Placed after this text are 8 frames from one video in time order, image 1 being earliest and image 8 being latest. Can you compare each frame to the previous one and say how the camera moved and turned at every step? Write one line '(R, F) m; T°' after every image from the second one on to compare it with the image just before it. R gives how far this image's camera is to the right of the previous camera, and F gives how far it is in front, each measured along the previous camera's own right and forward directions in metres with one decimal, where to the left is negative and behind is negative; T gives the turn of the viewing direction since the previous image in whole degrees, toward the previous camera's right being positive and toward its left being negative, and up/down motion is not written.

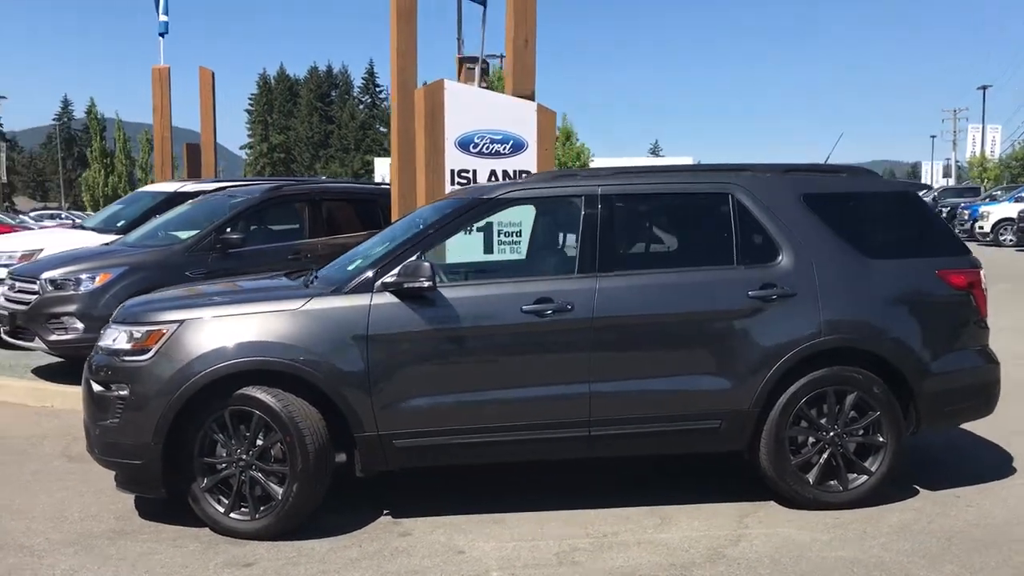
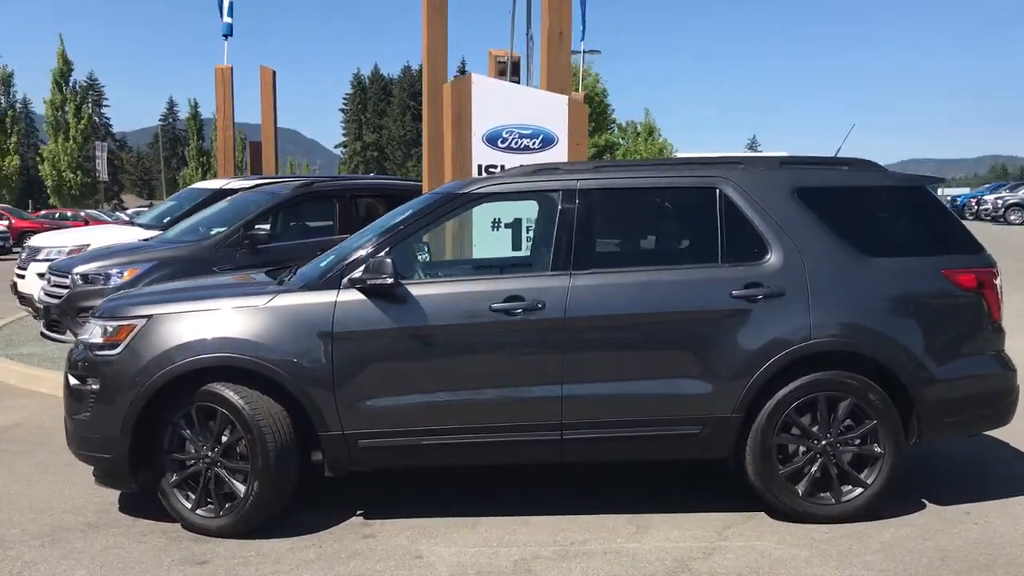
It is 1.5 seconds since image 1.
(+0.6, +0.2) m; -5°
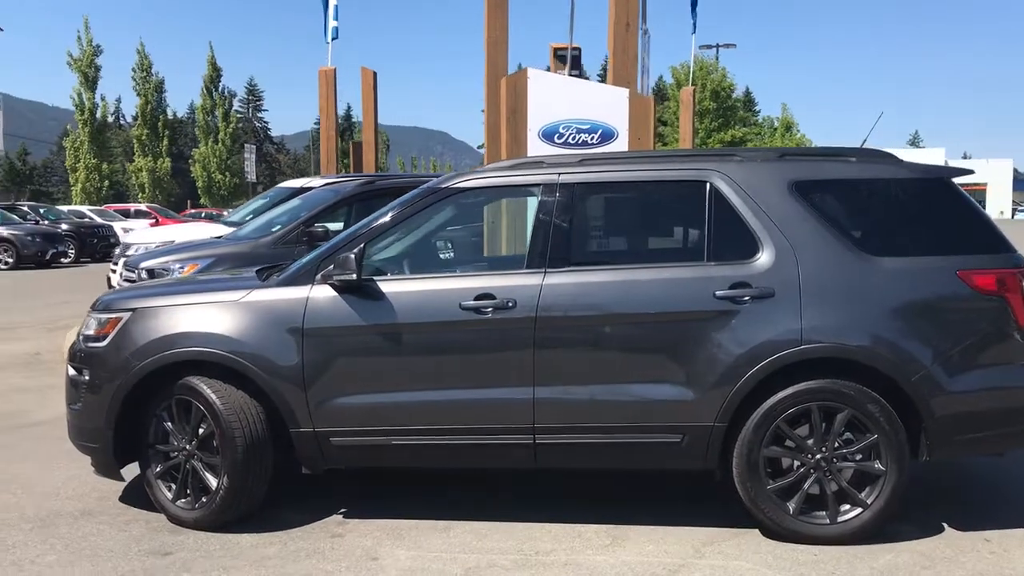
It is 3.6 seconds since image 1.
(+0.7, +0.2) m; -8°
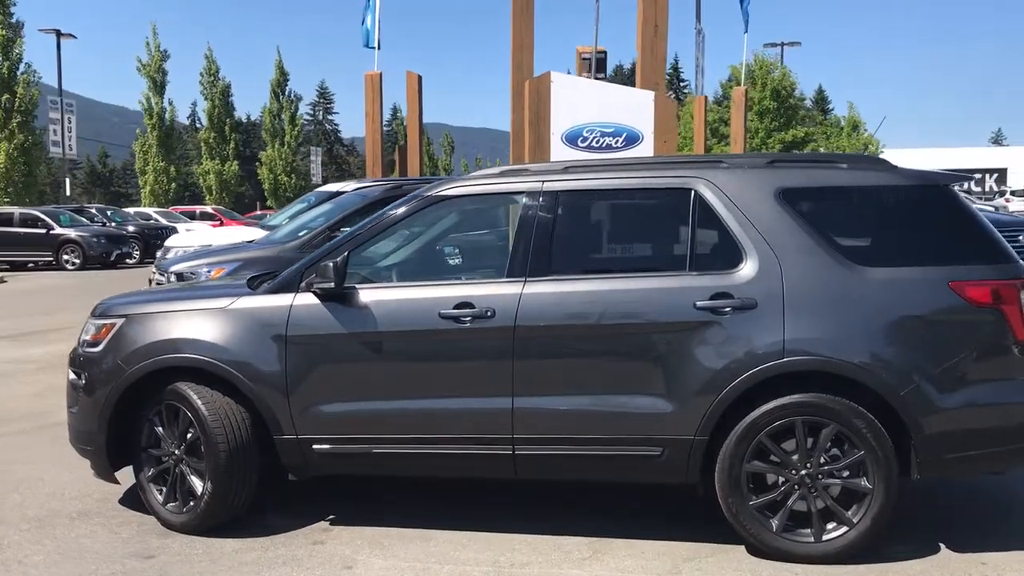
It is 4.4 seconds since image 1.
(+0.4, +0.1) m; -4°
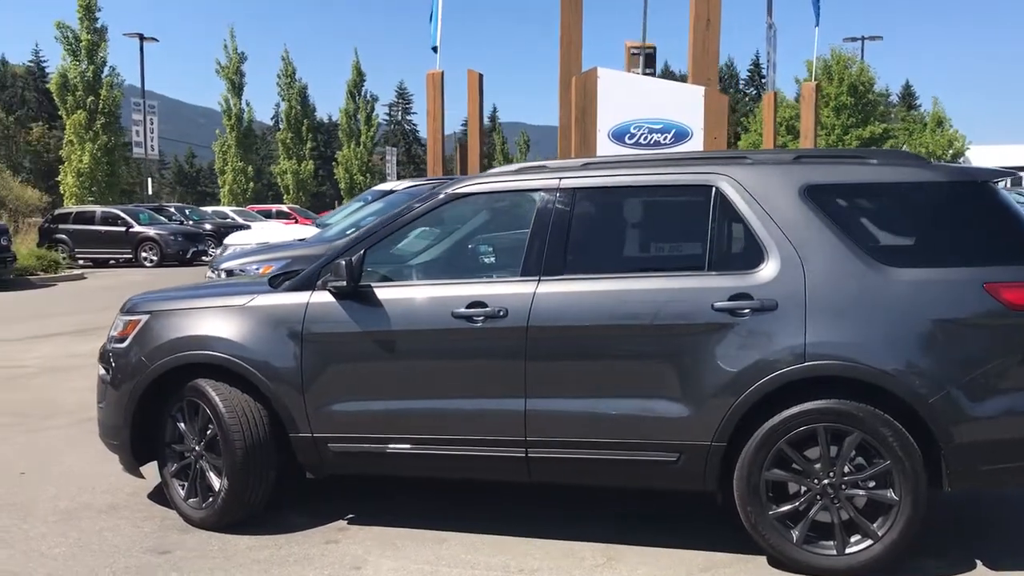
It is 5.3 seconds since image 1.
(+0.3, +0.1) m; -5°
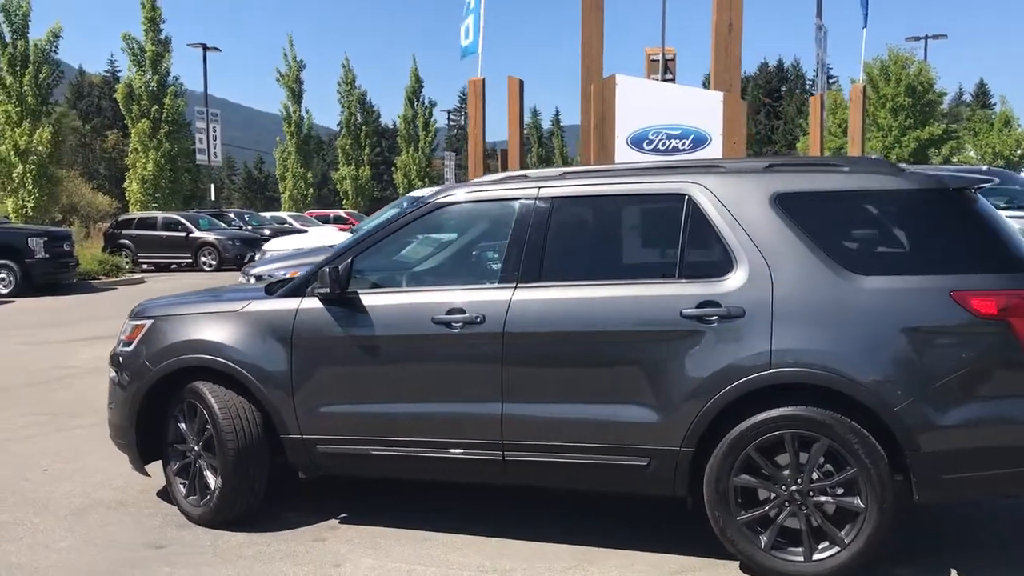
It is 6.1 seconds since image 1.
(+0.4, -0.1) m; -4°
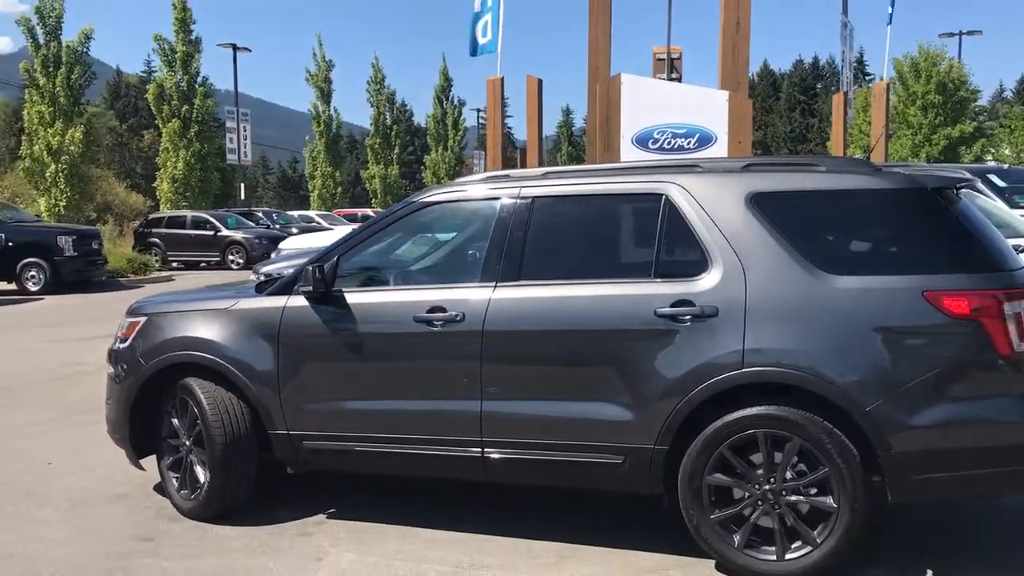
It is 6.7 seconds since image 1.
(+0.2, 0.0) m; -2°
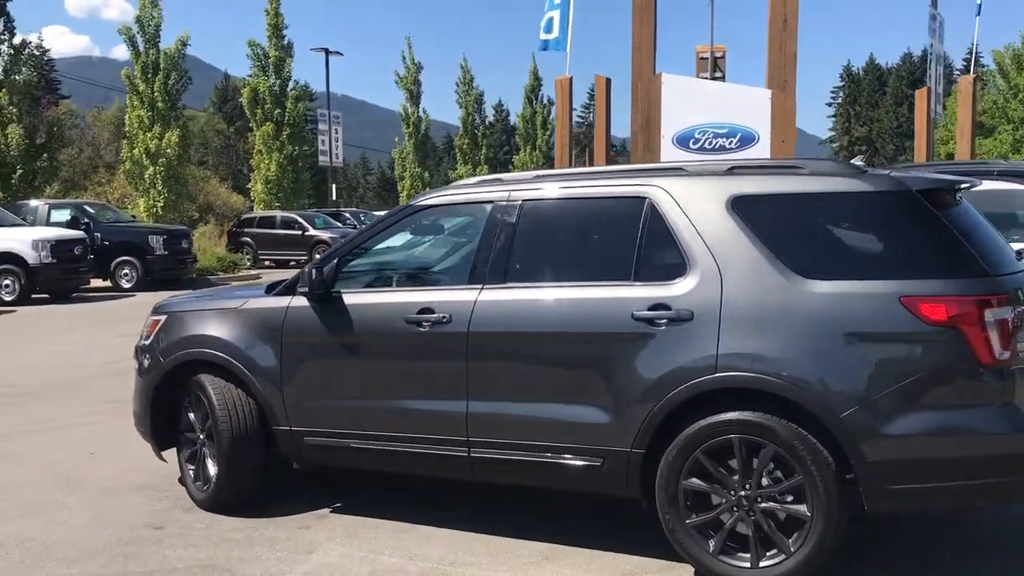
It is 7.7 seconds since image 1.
(+0.5, 0.0) m; -6°
